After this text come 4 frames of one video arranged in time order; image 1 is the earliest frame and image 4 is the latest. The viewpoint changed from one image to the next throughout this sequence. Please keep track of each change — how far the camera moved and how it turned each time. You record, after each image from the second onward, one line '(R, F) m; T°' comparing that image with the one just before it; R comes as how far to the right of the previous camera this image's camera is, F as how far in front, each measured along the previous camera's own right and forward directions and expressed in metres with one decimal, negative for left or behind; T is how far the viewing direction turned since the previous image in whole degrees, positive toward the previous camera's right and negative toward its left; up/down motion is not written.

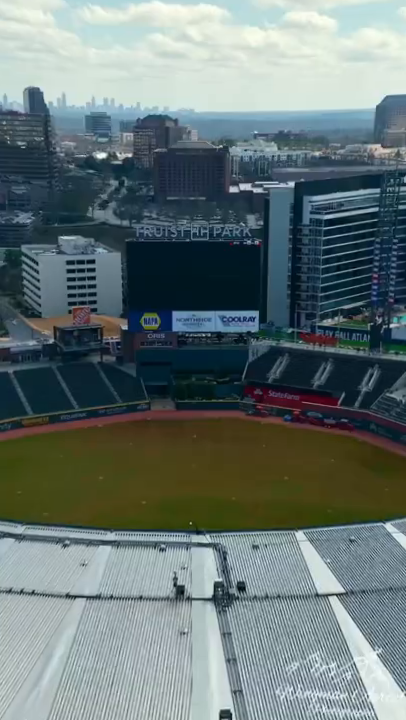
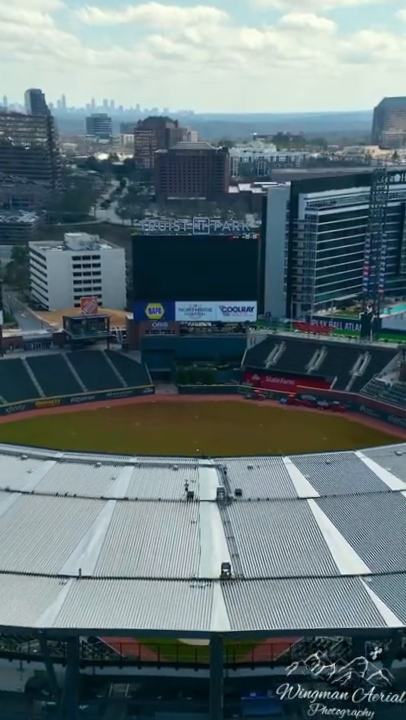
(-0.2, -4.8) m; 0°
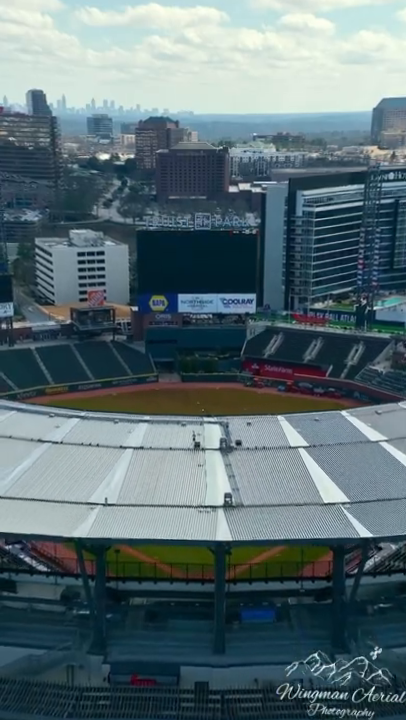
(-0.2, -3.6) m; 0°
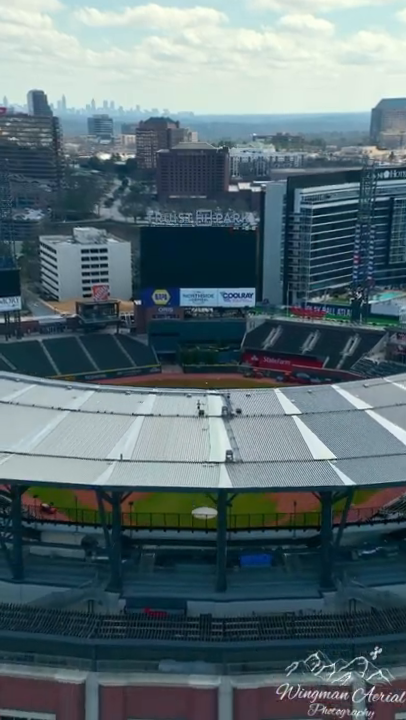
(-0.2, -2.9) m; 0°
